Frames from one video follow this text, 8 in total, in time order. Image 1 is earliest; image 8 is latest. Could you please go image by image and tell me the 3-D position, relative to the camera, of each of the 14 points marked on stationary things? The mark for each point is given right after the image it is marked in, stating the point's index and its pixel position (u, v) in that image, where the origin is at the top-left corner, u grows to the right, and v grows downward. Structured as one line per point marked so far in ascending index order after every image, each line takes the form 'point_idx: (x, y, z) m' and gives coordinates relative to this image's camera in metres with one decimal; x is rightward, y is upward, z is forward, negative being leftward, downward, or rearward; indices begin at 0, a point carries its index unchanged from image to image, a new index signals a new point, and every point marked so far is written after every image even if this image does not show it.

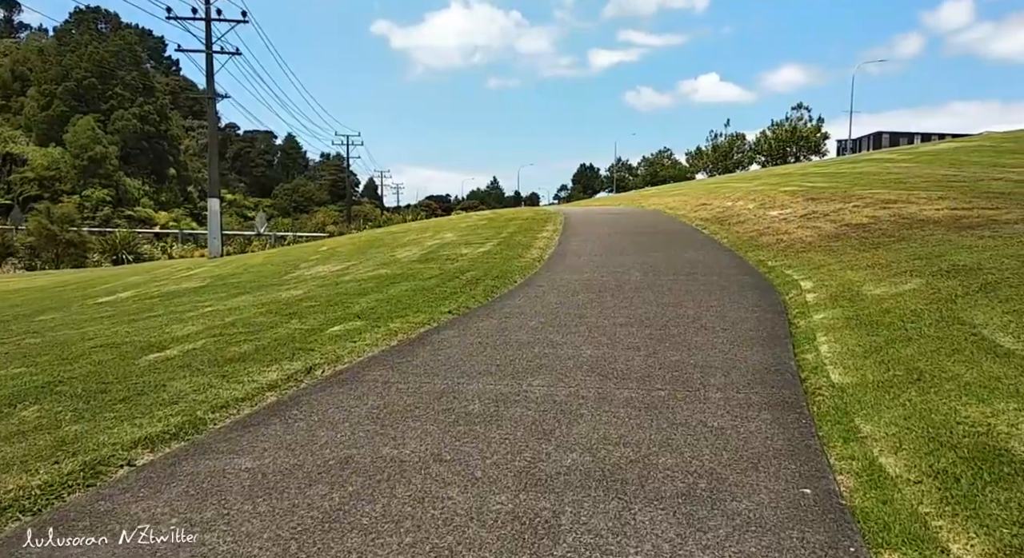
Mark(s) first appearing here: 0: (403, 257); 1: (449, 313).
0: (-2.1, +0.4, +12.9) m
1: (-0.7, -0.4, +7.5) m
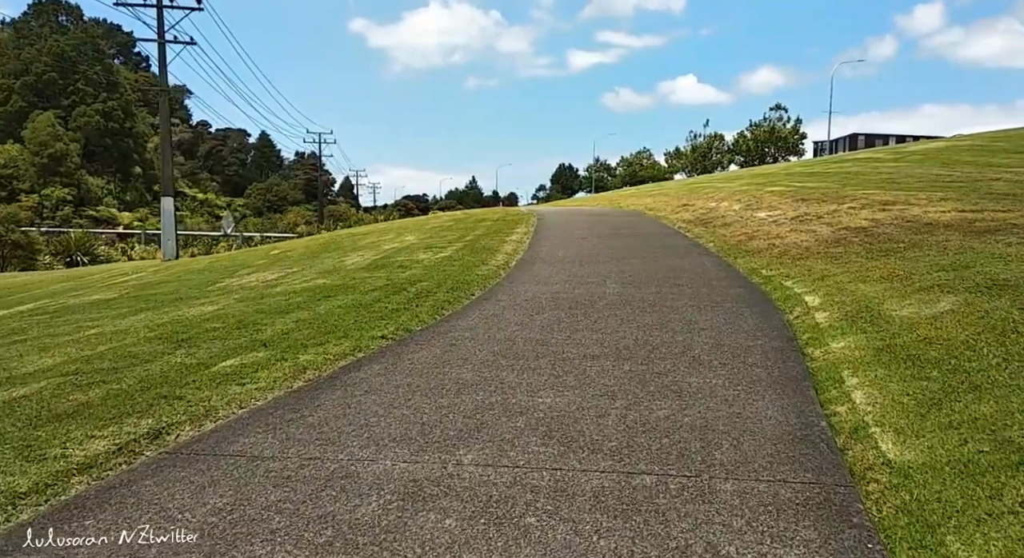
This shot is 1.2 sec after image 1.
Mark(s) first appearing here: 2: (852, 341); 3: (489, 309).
0: (-2.8, +0.2, +11.4) m
1: (-1.2, -0.6, +6.1) m
2: (+2.8, -0.5, +5.5) m
3: (-0.3, -0.3, +7.5) m
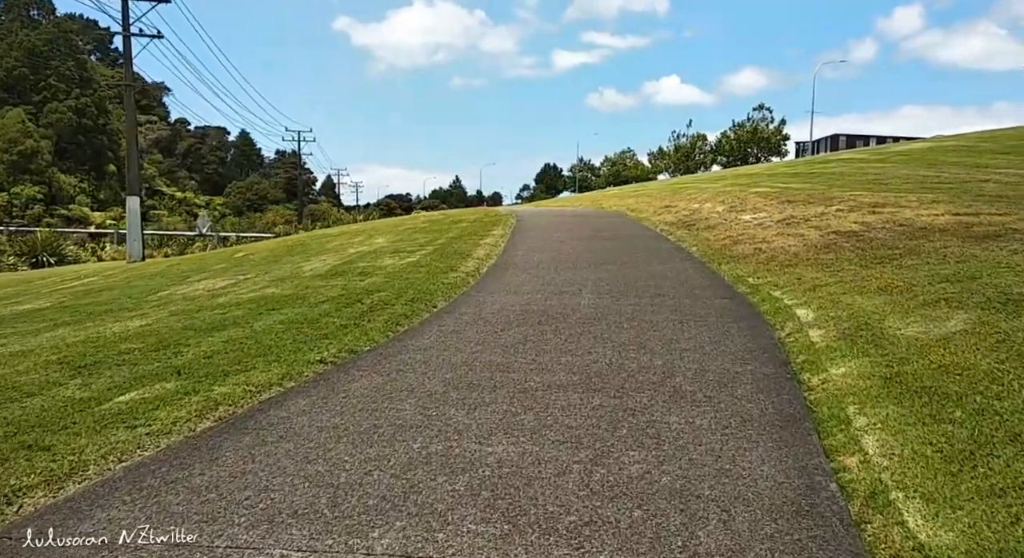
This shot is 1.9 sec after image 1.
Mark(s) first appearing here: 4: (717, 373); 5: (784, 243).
0: (-3.3, +0.1, +10.6) m
1: (-1.5, -0.7, +5.3) m
2: (+2.5, -0.6, +4.9) m
3: (-0.6, -0.5, +6.8) m
4: (+1.5, -0.7, +4.9) m
5: (+4.7, +0.6, +11.6) m
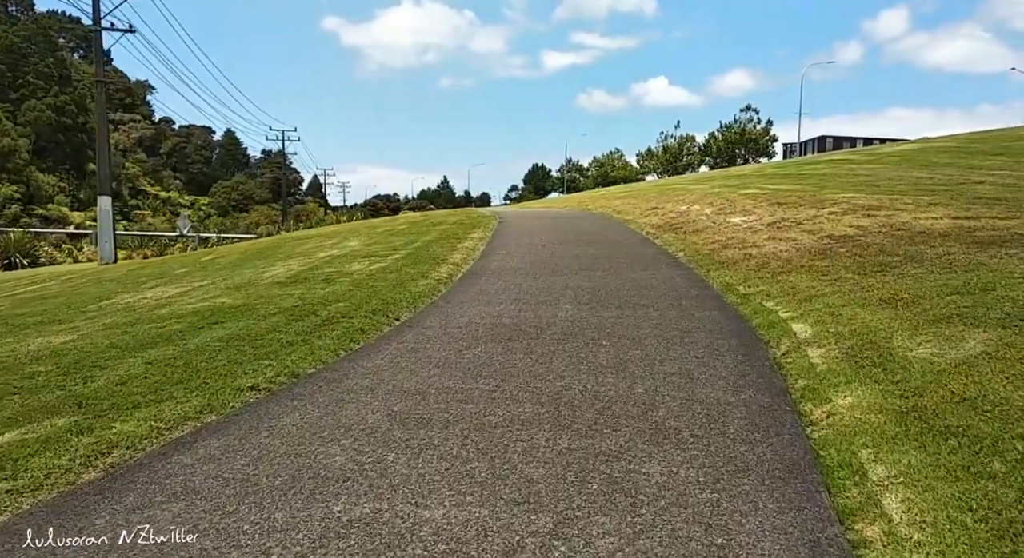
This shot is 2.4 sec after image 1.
0: (-3.6, 0.0, +9.9) m
1: (-1.8, -0.8, +4.6) m
2: (+2.2, -0.7, +4.2) m
3: (-0.9, -0.6, +6.1) m
4: (+1.2, -0.8, +4.3) m
5: (+4.3, +0.5, +11.0) m
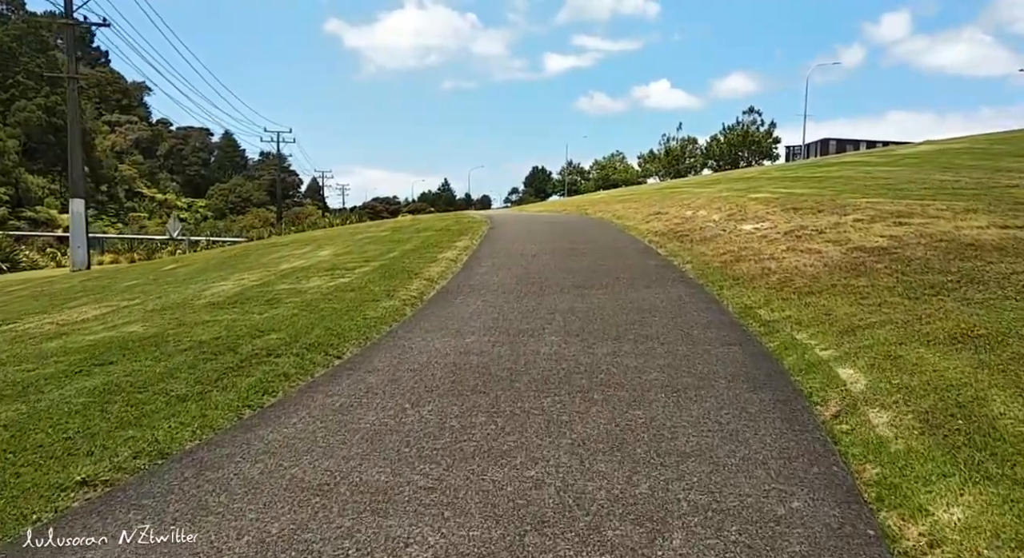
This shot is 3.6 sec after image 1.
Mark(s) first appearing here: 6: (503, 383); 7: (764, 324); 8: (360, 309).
0: (-3.9, -0.2, +8.5) m
1: (-2.1, -1.0, +3.1) m
2: (+2.0, -1.0, +2.8) m
3: (-1.2, -0.8, +4.6) m
4: (+1.0, -1.0, +2.8) m
5: (+4.1, +0.2, +9.6) m
6: (-0.1, -0.8, +4.9) m
7: (+2.6, -0.5, +6.8) m
8: (-1.7, -0.3, +7.5) m
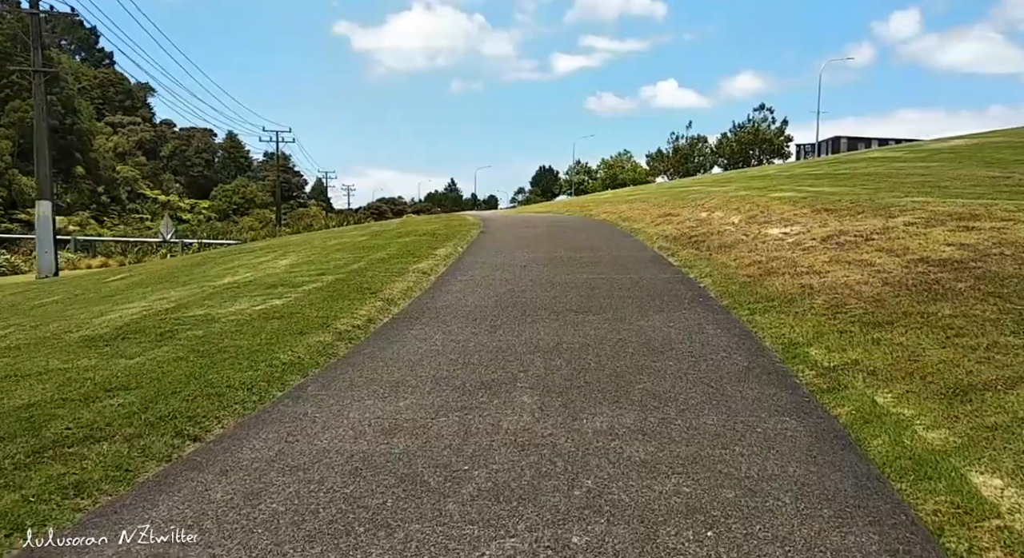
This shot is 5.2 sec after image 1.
0: (-4.2, -0.5, +6.6) m
1: (-2.4, -1.2, +1.3) m
2: (+1.6, -1.2, +0.9) m
3: (-1.5, -1.0, +2.7) m
4: (+0.6, -1.3, +0.9) m
5: (+3.8, 0.0, +7.6) m
6: (-0.4, -1.0, +3.0) m
7: (+2.3, -0.7, +4.8) m
8: (-2.0, -0.6, +5.6) m
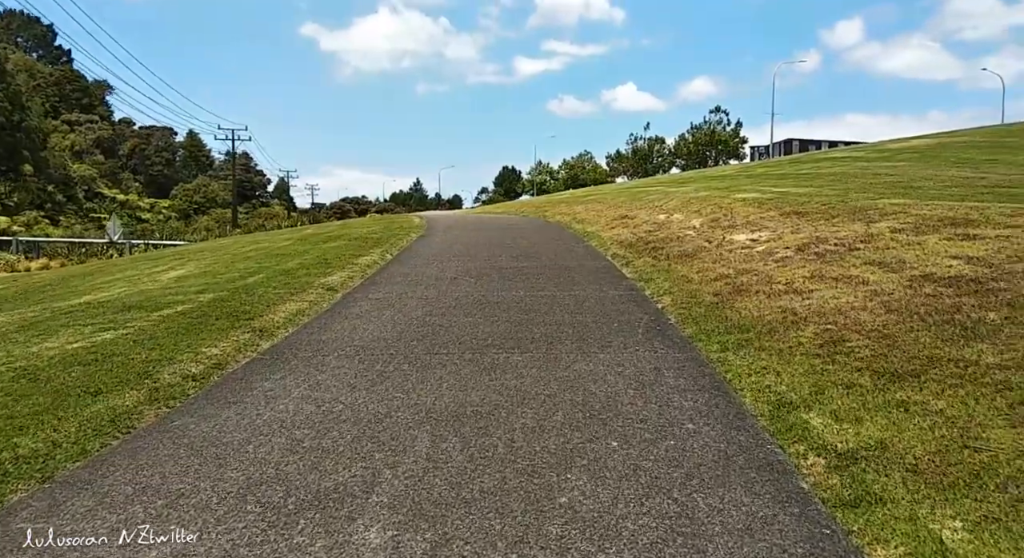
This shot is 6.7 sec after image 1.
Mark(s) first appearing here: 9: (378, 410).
0: (-4.9, -0.7, +4.6) m
1: (-2.9, -1.5, -0.6) m
2: (+1.1, -1.5, -0.8) m
3: (-2.1, -1.3, +0.9) m
4: (+0.1, -1.5, -0.8) m
5: (+3.0, -0.2, +6.0) m
6: (-1.0, -1.2, +1.2) m
7: (+1.6, -0.9, +3.2) m
8: (-2.7, -0.8, +3.7) m
9: (-0.8, -0.8, +4.0) m
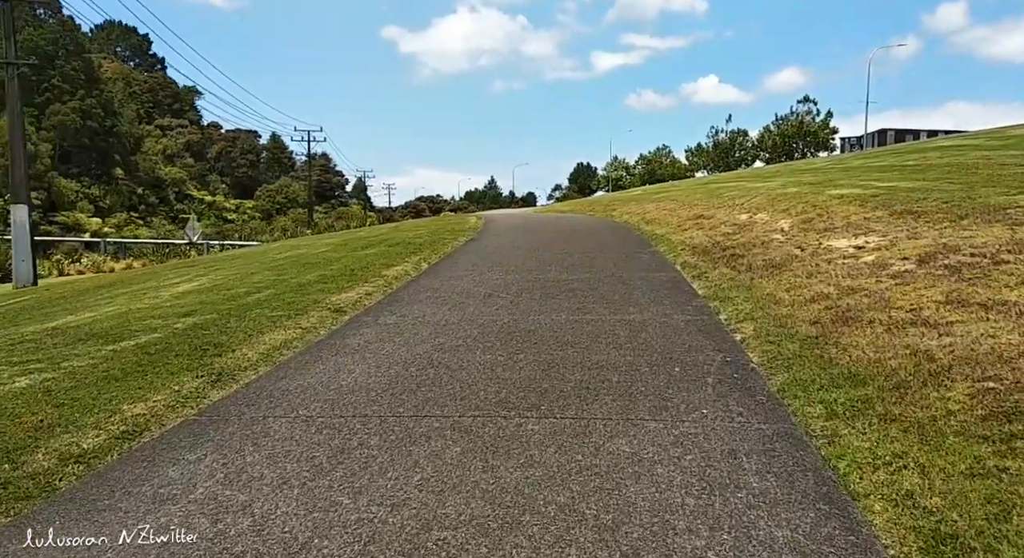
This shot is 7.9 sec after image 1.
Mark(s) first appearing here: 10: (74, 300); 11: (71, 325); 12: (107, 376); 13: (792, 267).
0: (-4.9, -0.9, +3.7) m
1: (-3.5, -1.7, -1.7) m
2: (+0.5, -1.7, -2.4) m
3: (-2.5, -1.5, -0.3) m
4: (-0.5, -1.8, -2.3) m
5: (+3.1, -0.4, +4.2) m
6: (-1.4, -1.5, -0.1) m
7: (+1.4, -1.2, +1.5) m
8: (-2.8, -1.0, +2.5) m
9: (-0.9, -1.1, +2.6) m
10: (-6.1, -0.3, +9.4) m
11: (-4.3, -0.5, +6.7) m
12: (-2.8, -0.7, +4.7) m
13: (+3.3, +0.1, +7.6) m
